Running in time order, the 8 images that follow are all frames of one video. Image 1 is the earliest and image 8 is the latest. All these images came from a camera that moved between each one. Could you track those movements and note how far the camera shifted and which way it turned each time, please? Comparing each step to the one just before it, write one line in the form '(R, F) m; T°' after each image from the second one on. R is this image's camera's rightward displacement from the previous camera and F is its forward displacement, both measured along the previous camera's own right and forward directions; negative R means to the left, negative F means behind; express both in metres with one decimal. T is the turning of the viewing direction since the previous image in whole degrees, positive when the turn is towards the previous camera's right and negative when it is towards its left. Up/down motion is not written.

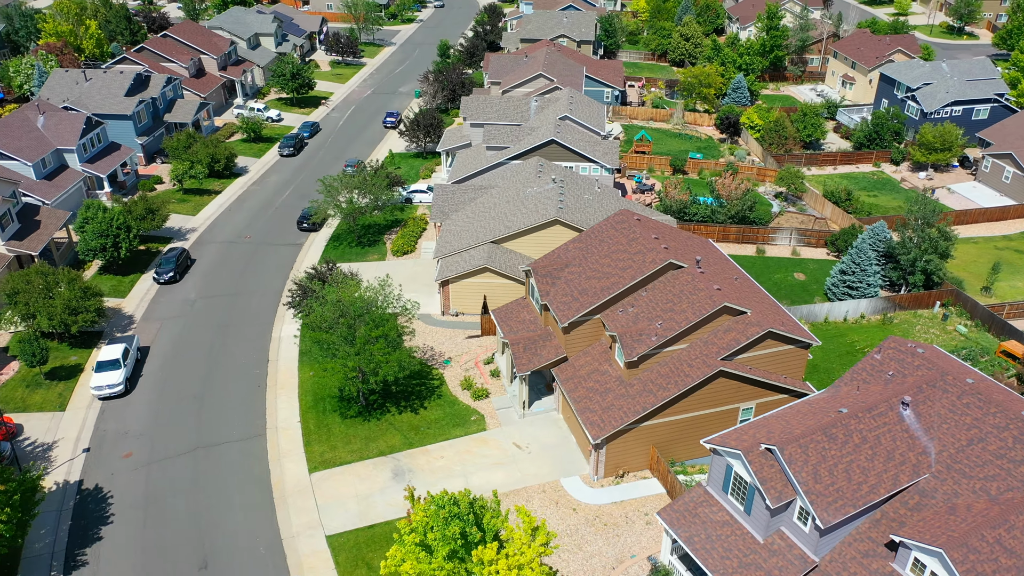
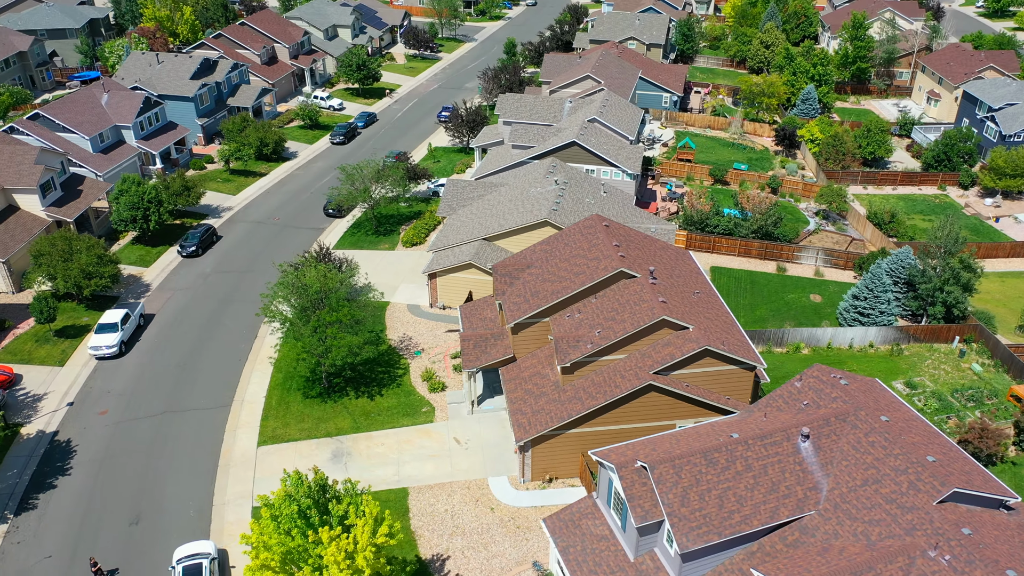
(+6.4, +0.3) m; -8°
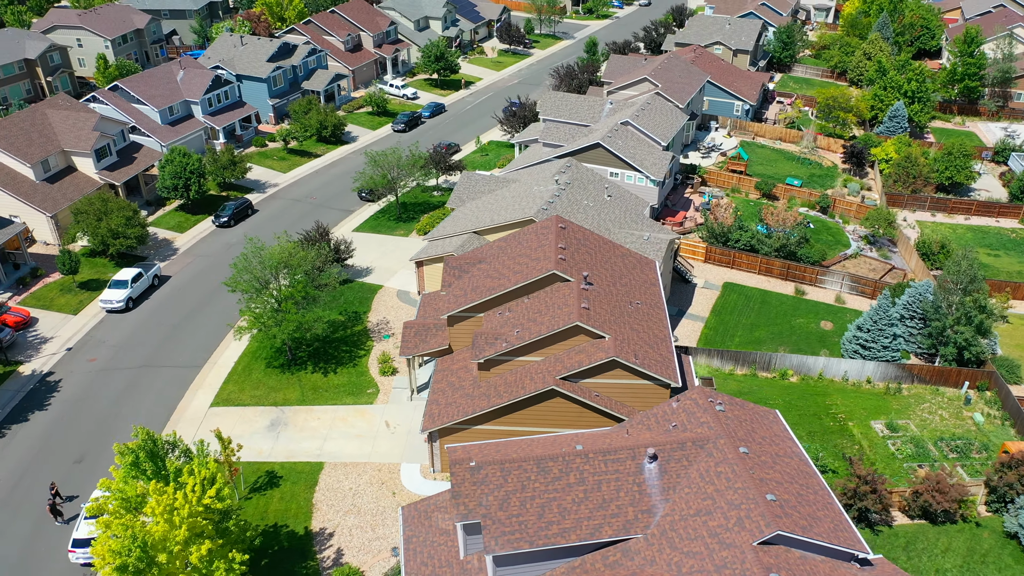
(+7.9, +0.5) m; -9°
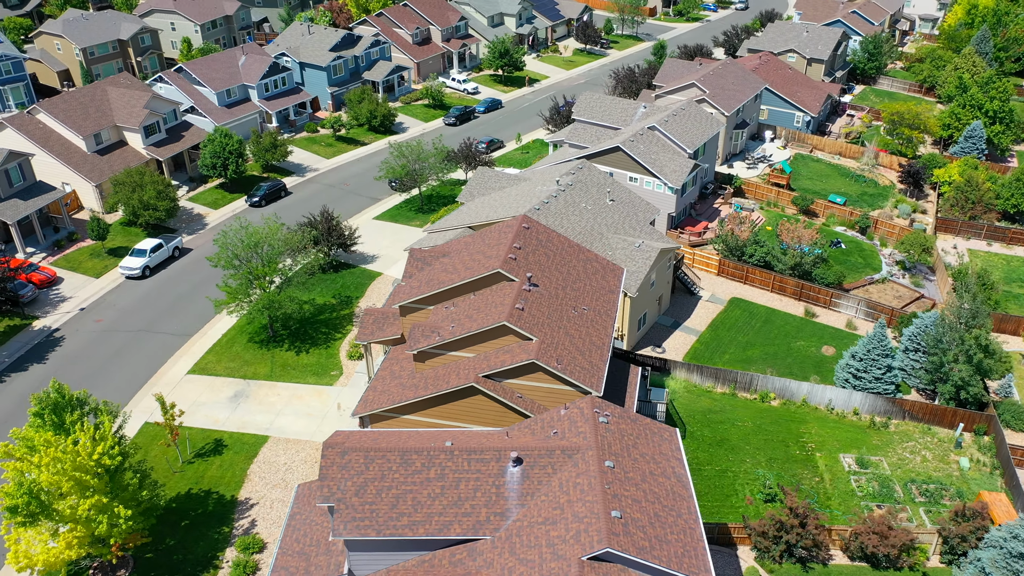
(+6.4, +0.3) m; -8°
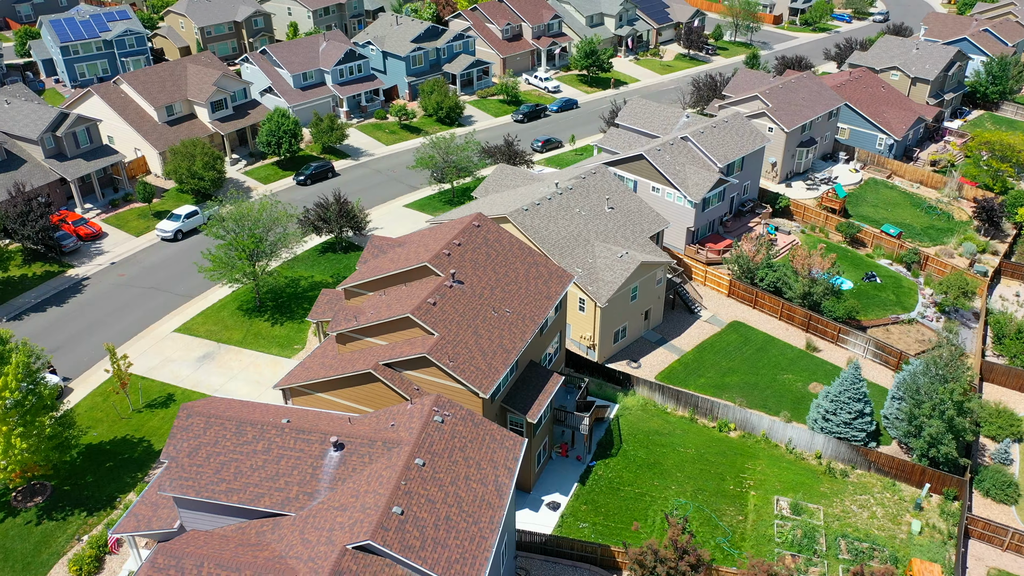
(+8.7, +0.6) m; -10°
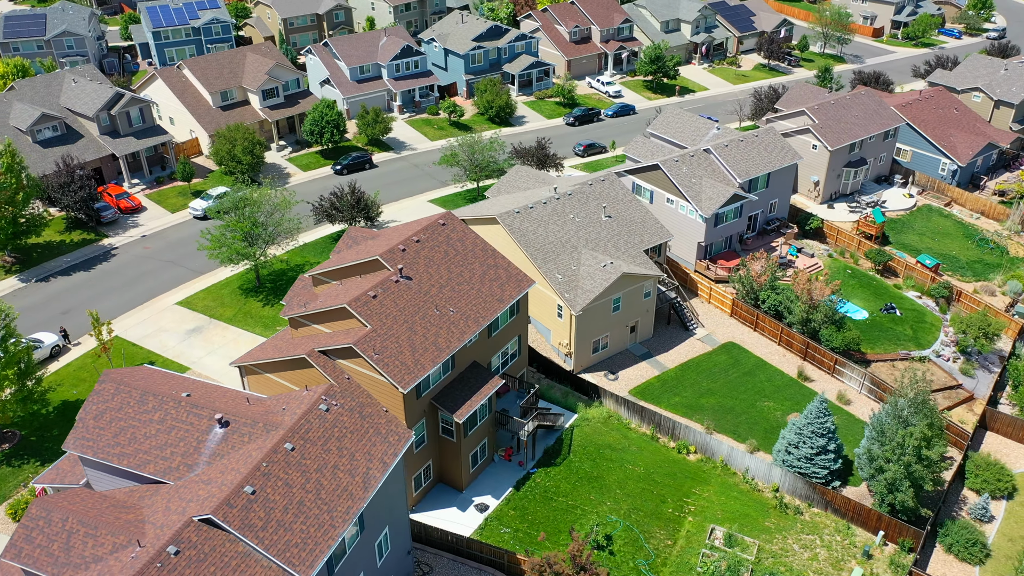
(+6.5, +0.3) m; -8°
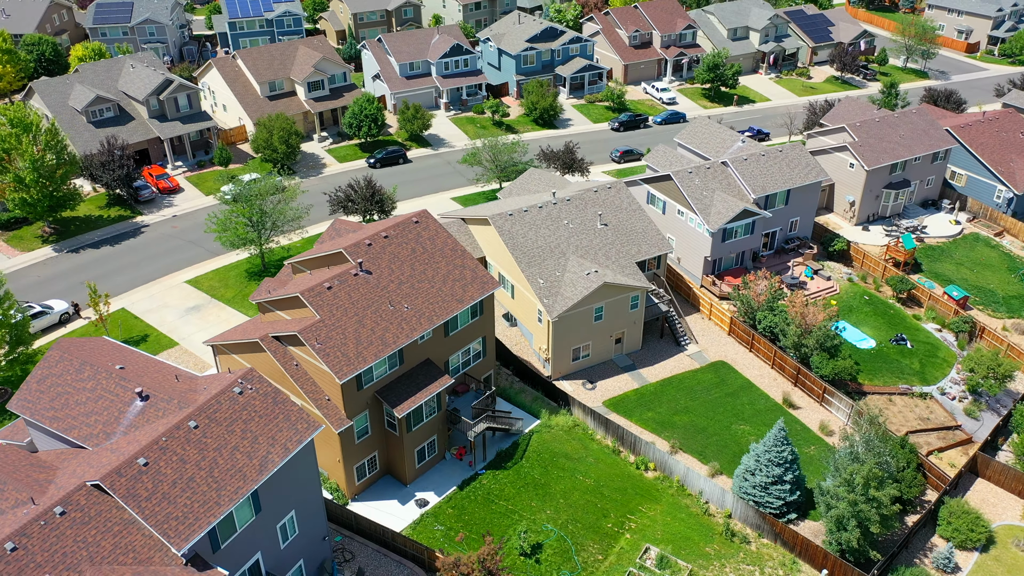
(+5.7, +0.2) m; -7°
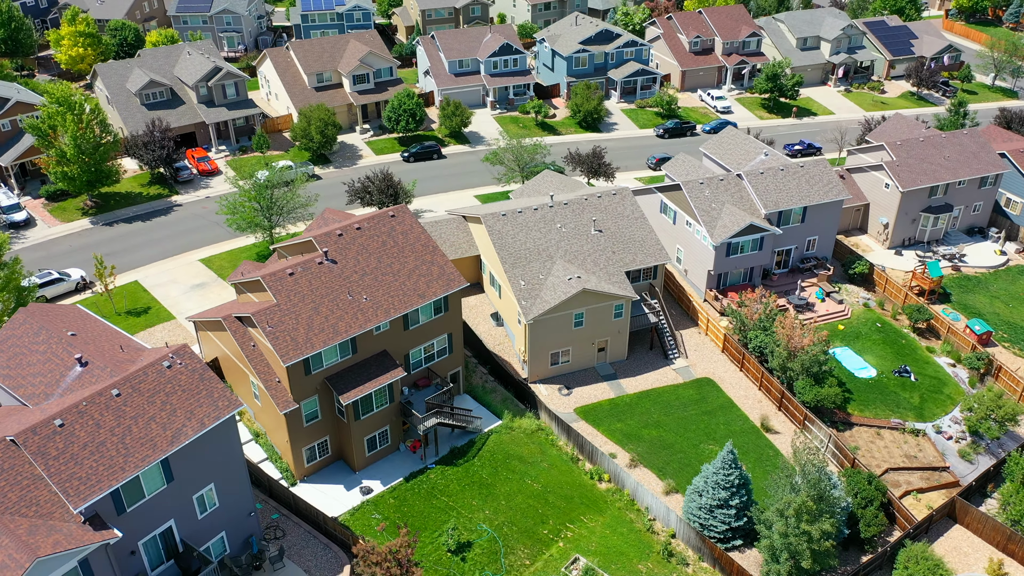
(+5.7, +0.2) m; -7°
